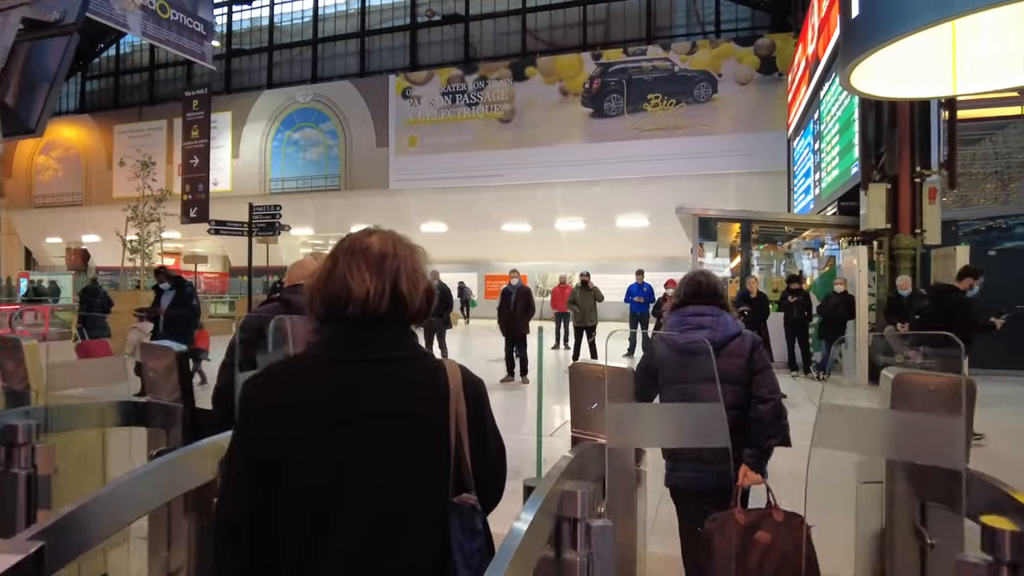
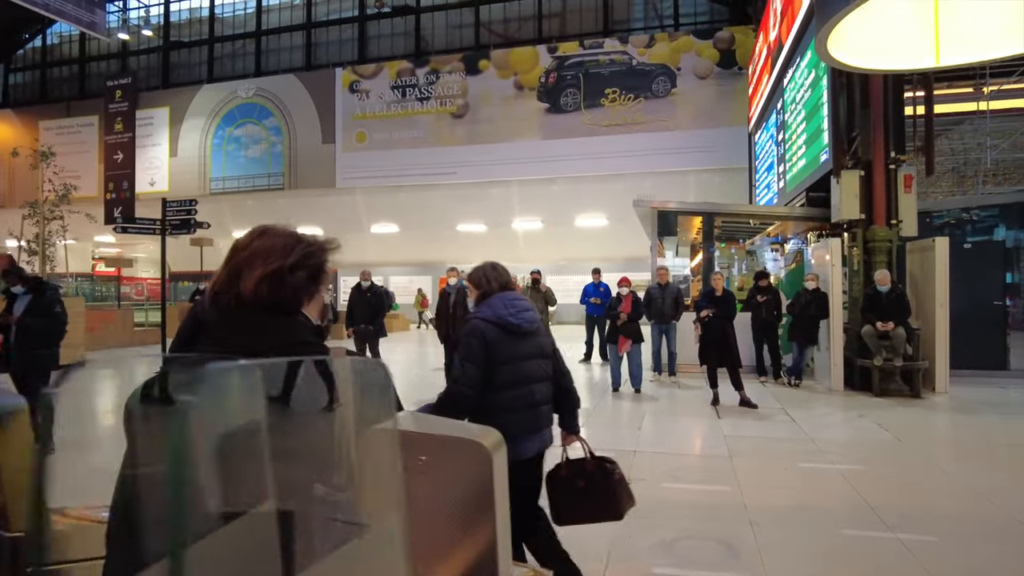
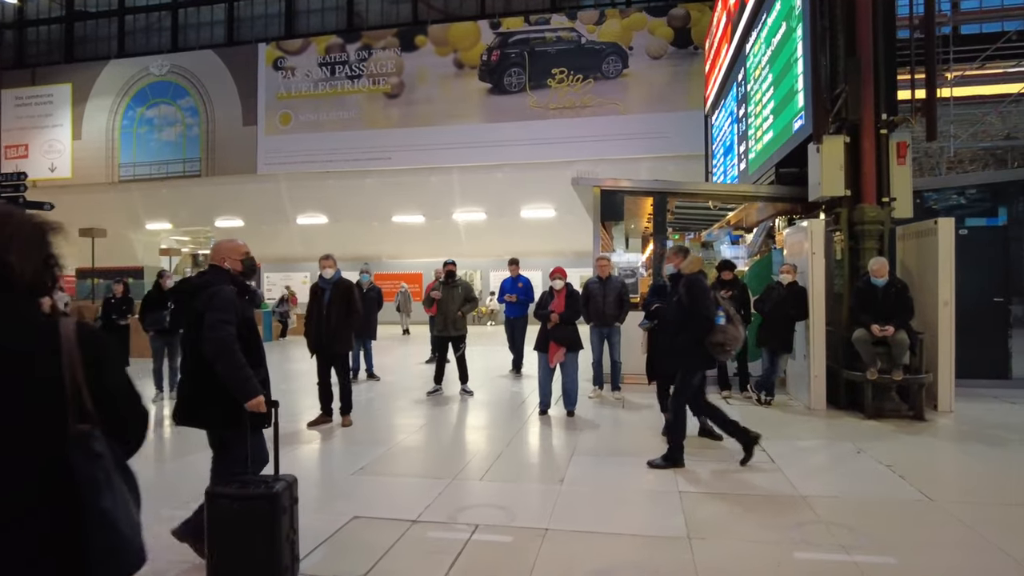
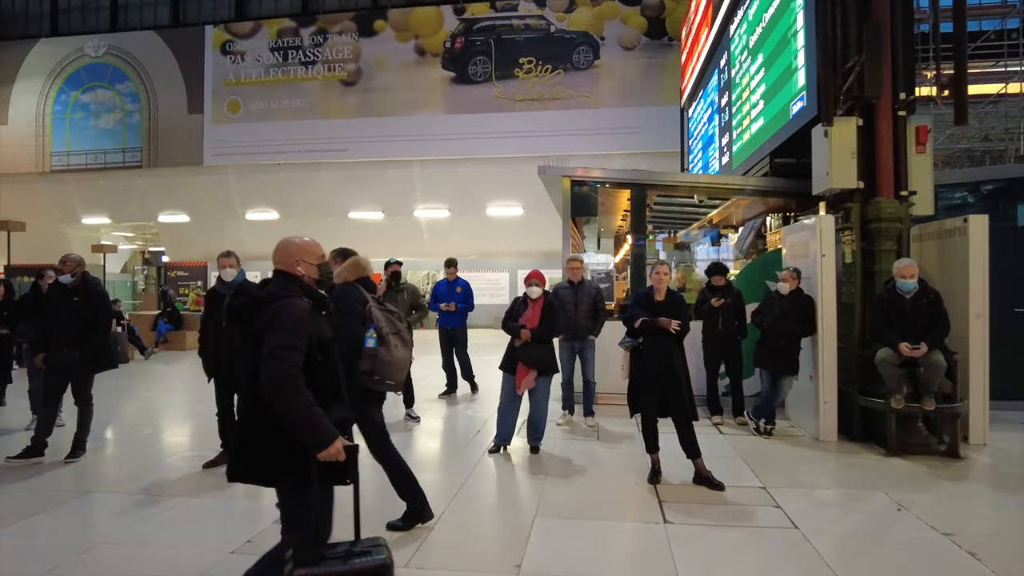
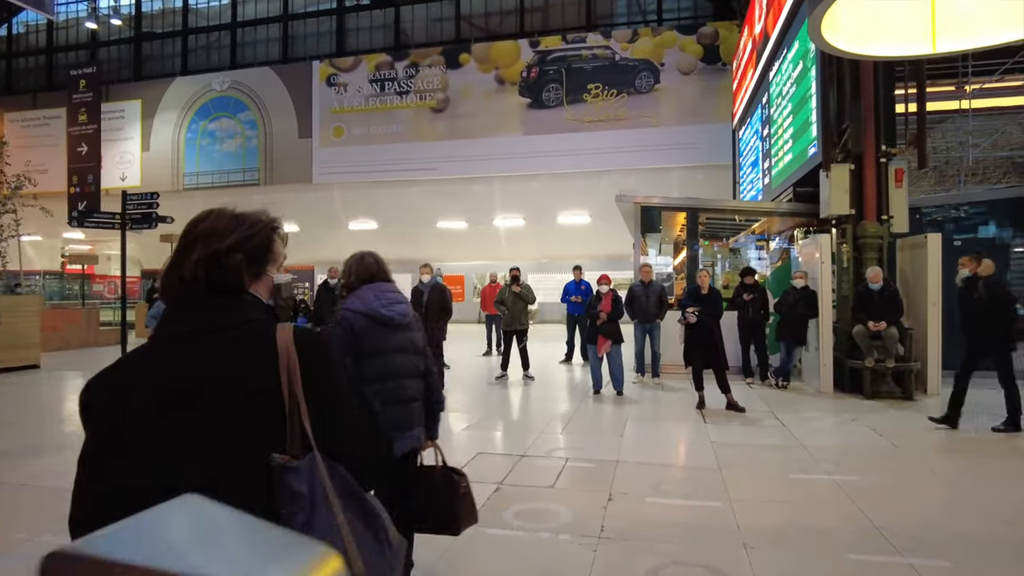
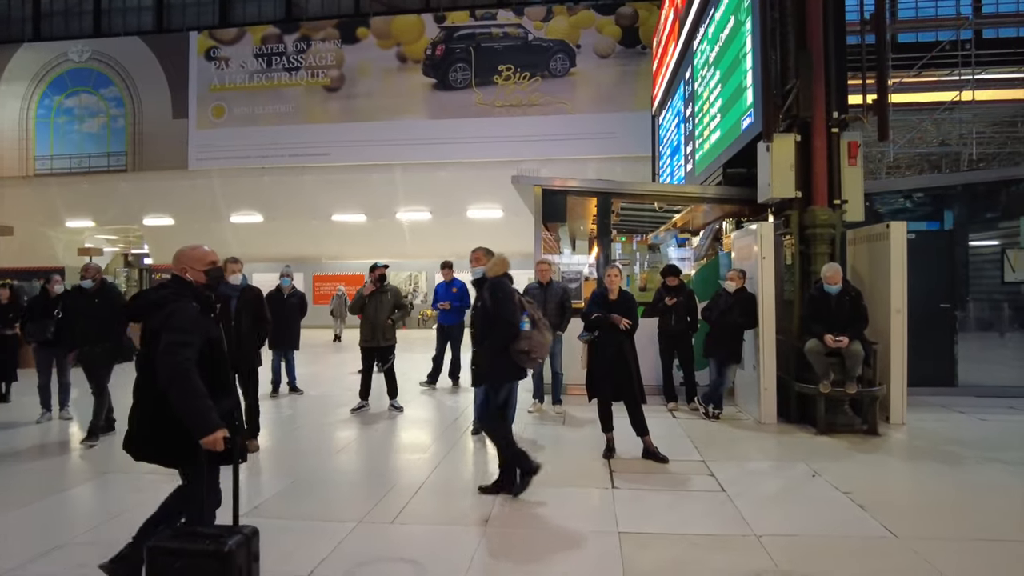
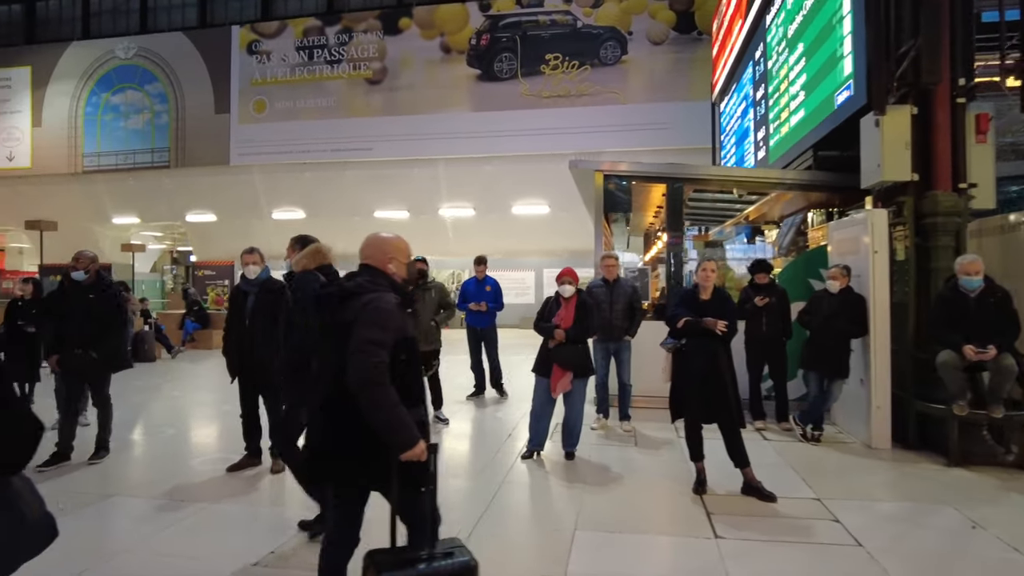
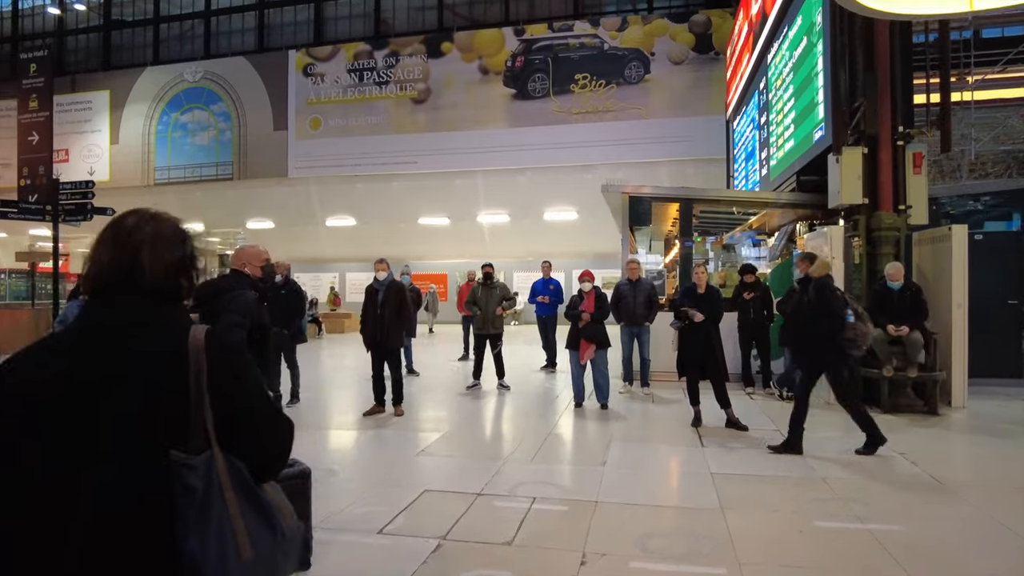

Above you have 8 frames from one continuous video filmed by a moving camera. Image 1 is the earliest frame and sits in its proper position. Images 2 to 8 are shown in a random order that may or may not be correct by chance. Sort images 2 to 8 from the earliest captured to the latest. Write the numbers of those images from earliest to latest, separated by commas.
2, 5, 8, 3, 6, 4, 7
